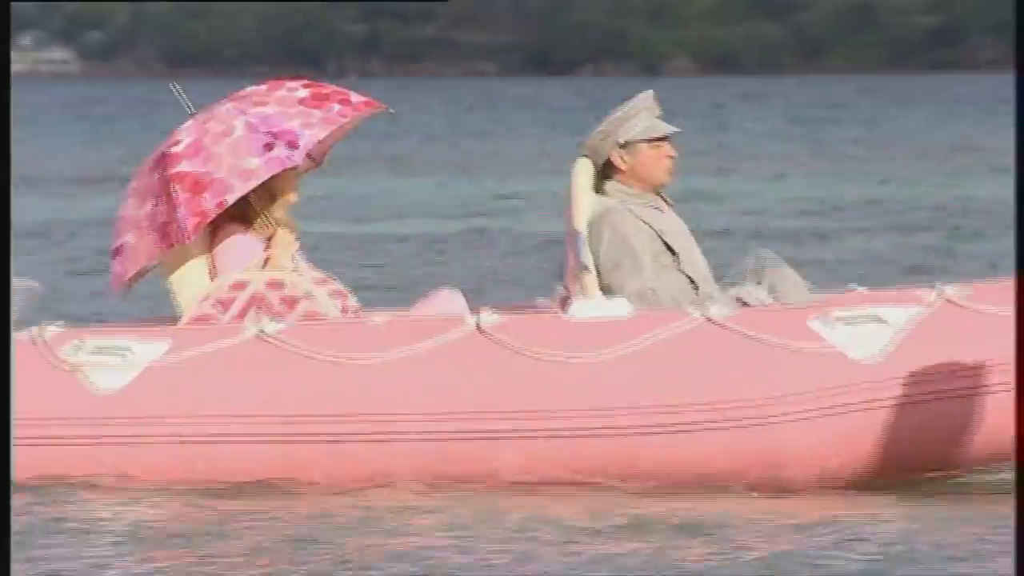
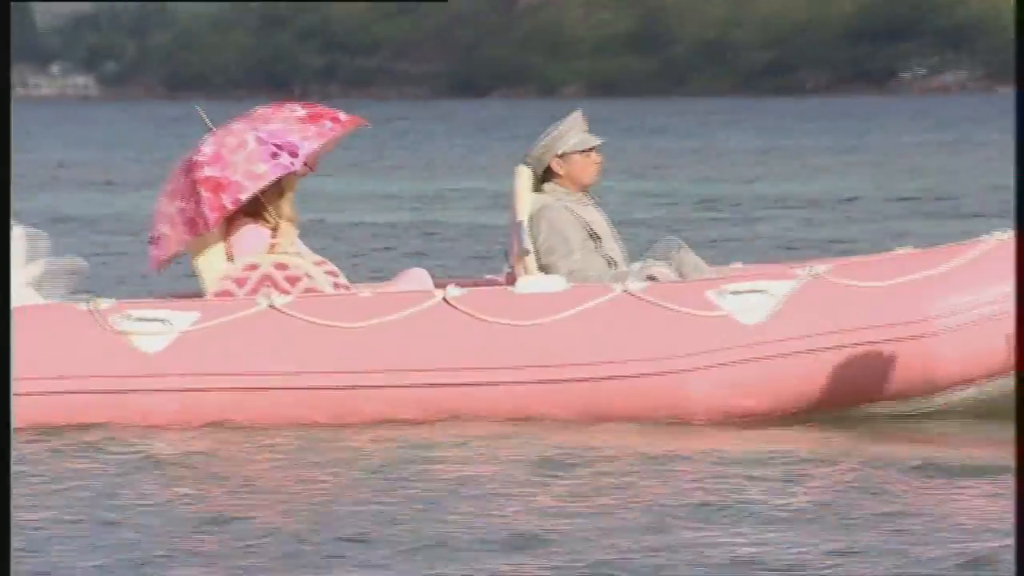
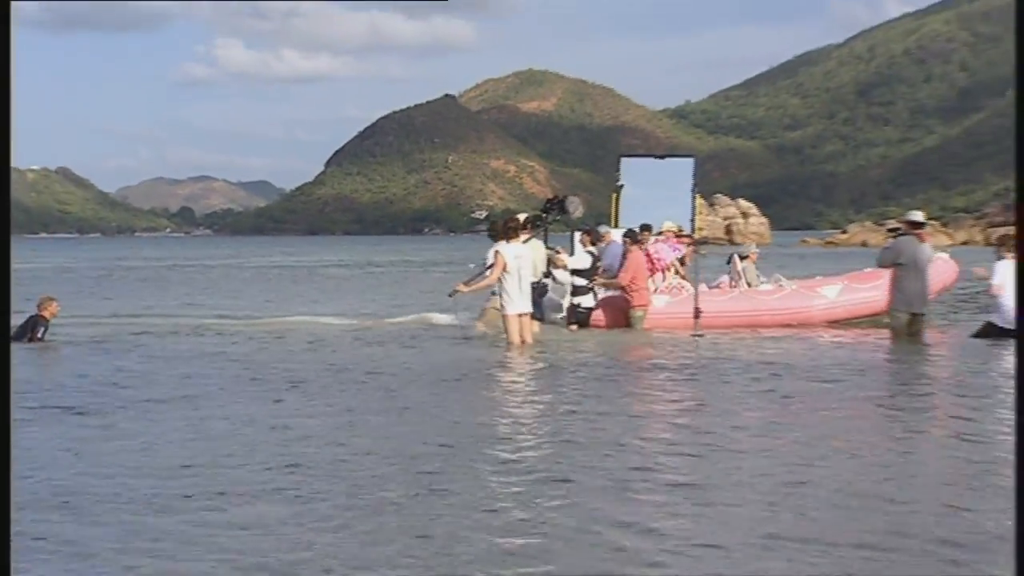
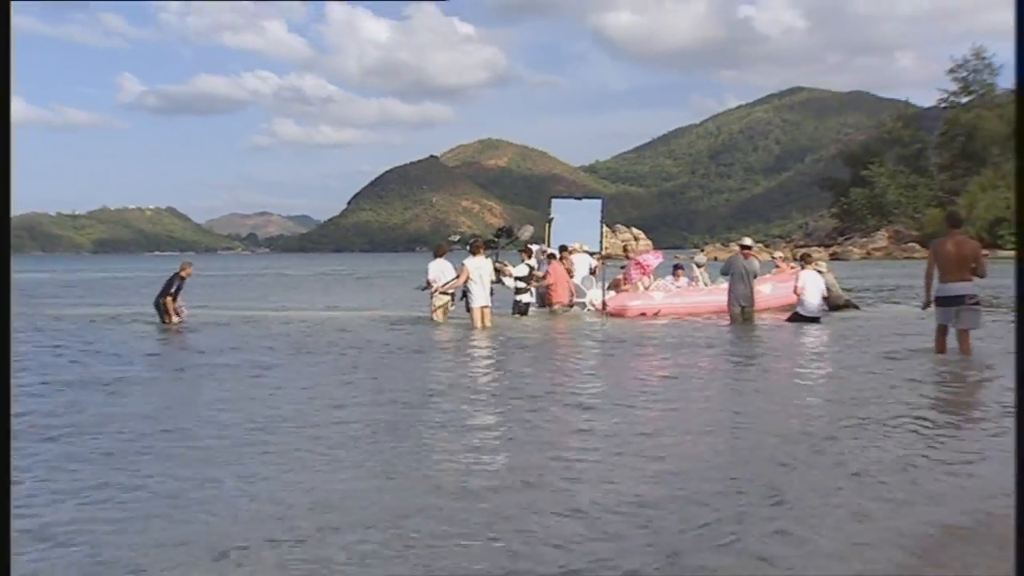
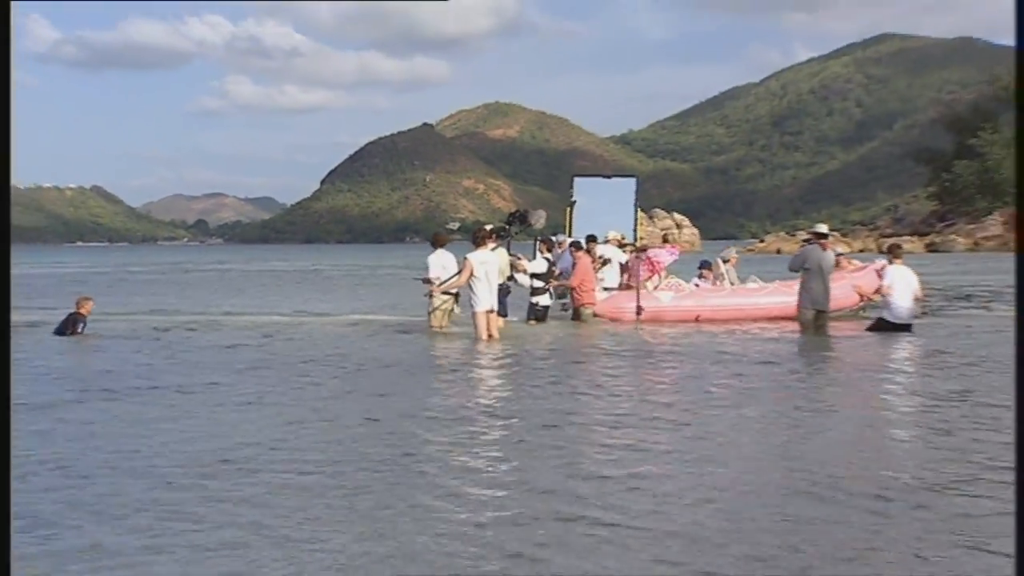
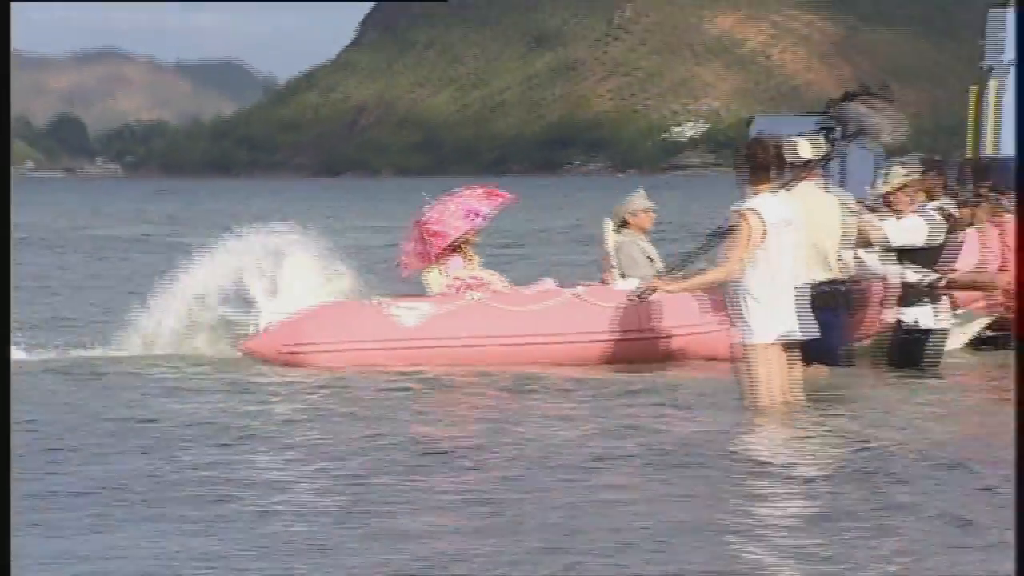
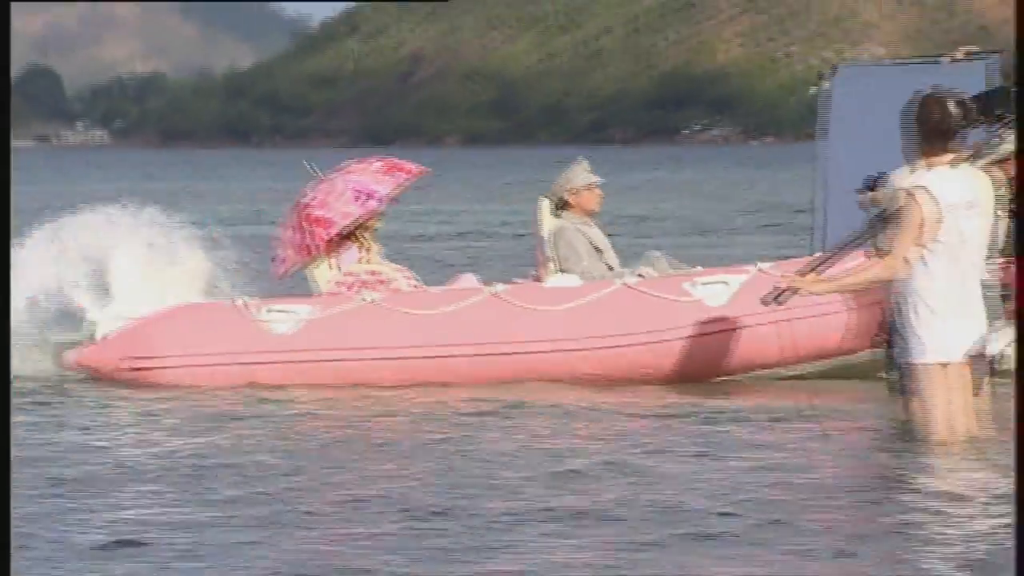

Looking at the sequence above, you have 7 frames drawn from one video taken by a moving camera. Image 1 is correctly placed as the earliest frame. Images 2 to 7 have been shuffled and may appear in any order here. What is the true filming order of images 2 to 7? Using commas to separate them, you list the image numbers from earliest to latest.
2, 7, 6, 3, 5, 4
